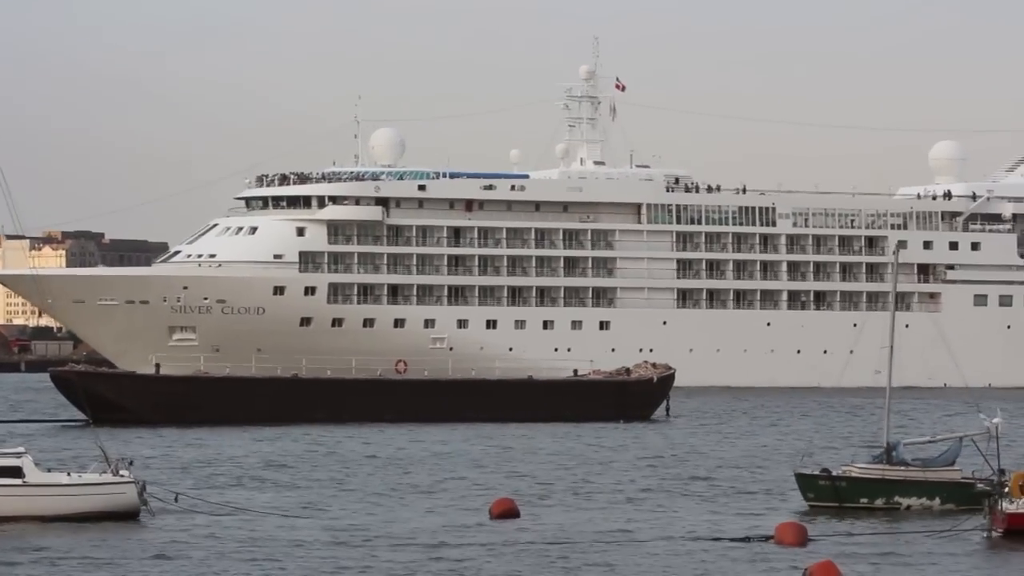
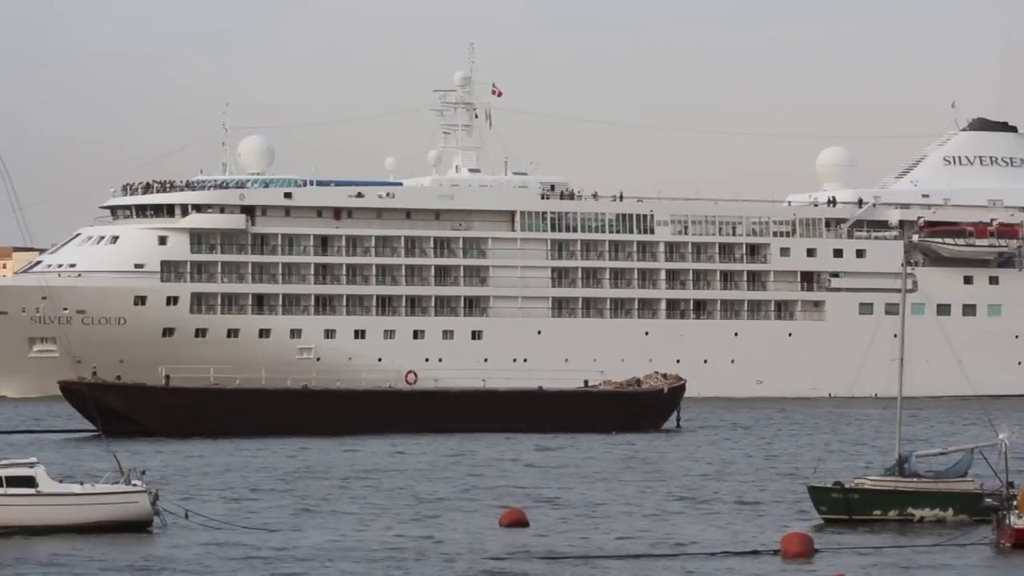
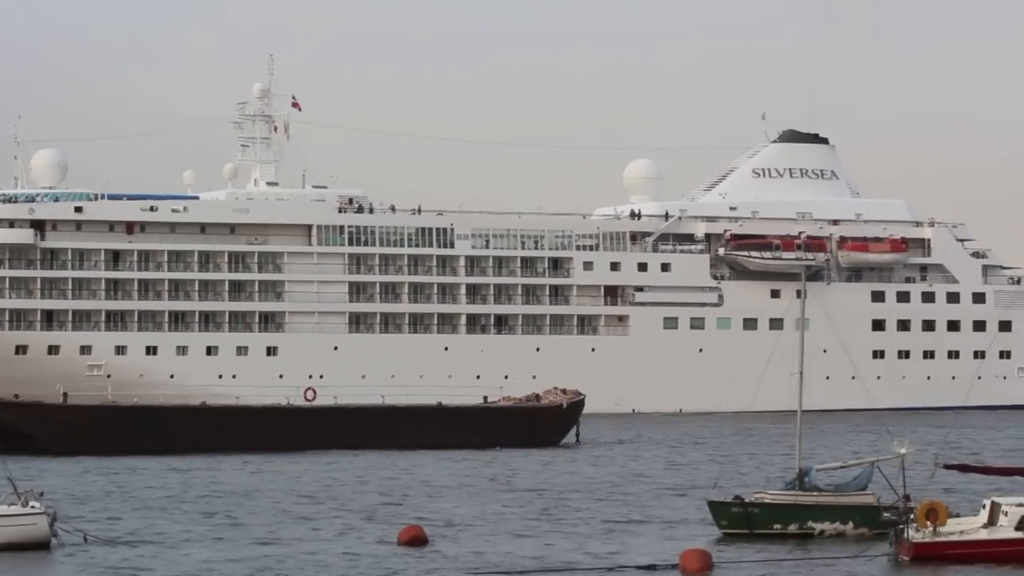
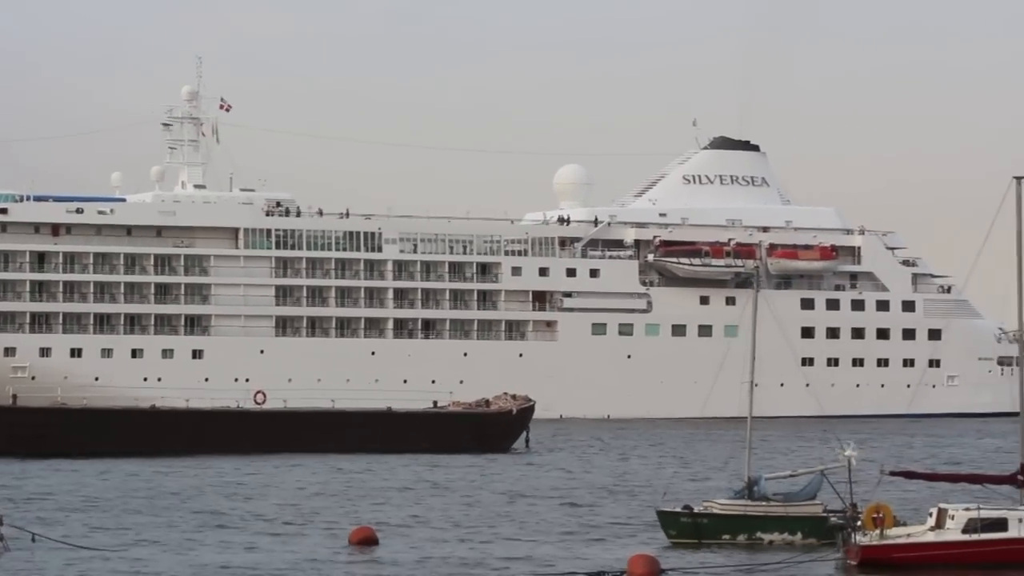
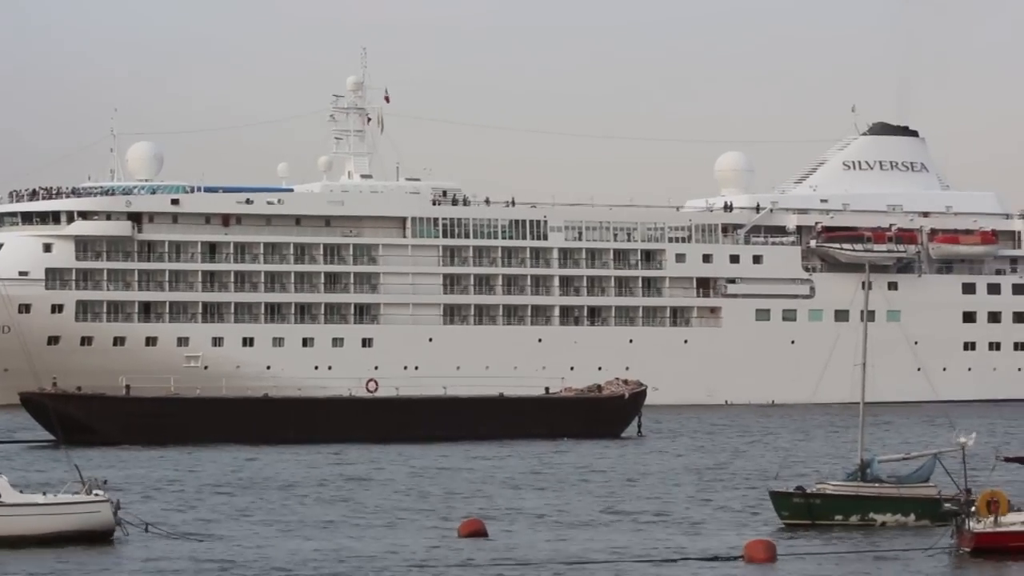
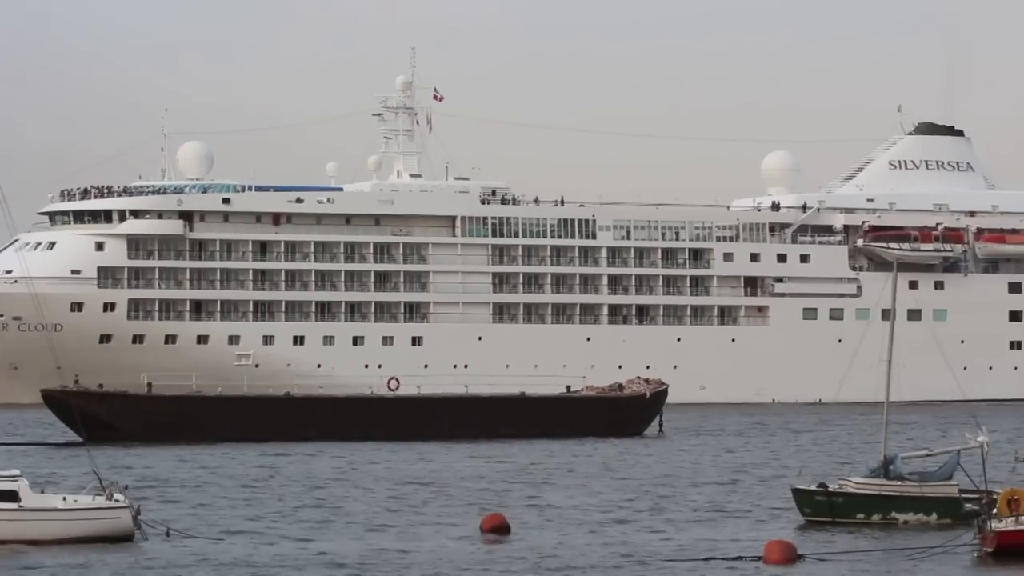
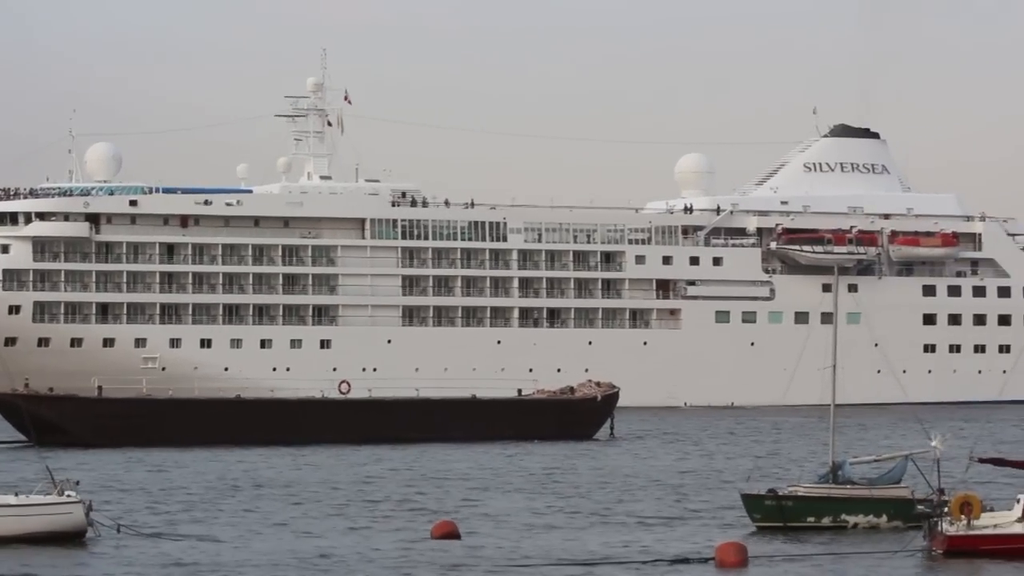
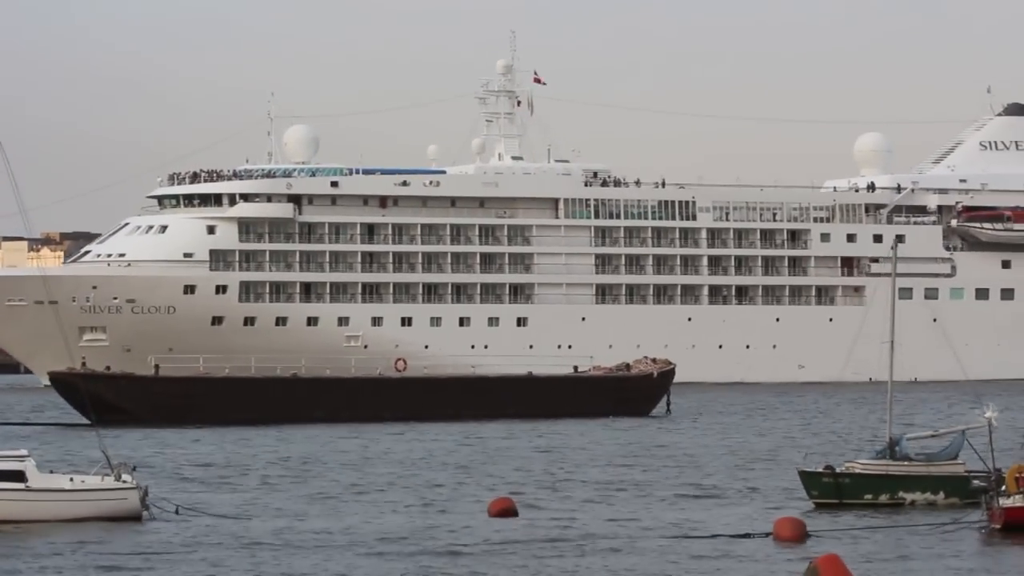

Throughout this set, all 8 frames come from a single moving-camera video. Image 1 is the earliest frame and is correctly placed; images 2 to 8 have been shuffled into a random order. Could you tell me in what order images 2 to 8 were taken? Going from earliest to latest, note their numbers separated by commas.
8, 2, 6, 5, 7, 3, 4
